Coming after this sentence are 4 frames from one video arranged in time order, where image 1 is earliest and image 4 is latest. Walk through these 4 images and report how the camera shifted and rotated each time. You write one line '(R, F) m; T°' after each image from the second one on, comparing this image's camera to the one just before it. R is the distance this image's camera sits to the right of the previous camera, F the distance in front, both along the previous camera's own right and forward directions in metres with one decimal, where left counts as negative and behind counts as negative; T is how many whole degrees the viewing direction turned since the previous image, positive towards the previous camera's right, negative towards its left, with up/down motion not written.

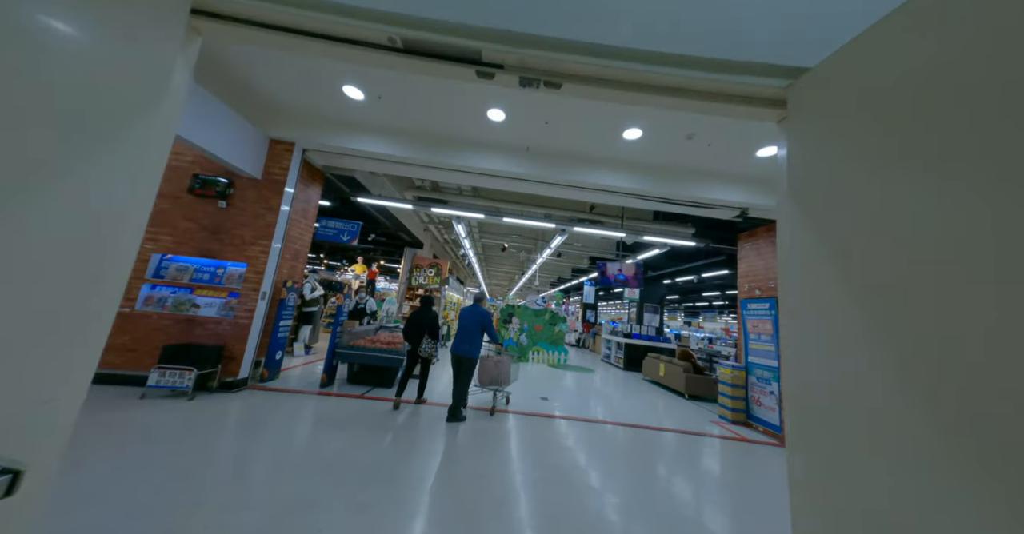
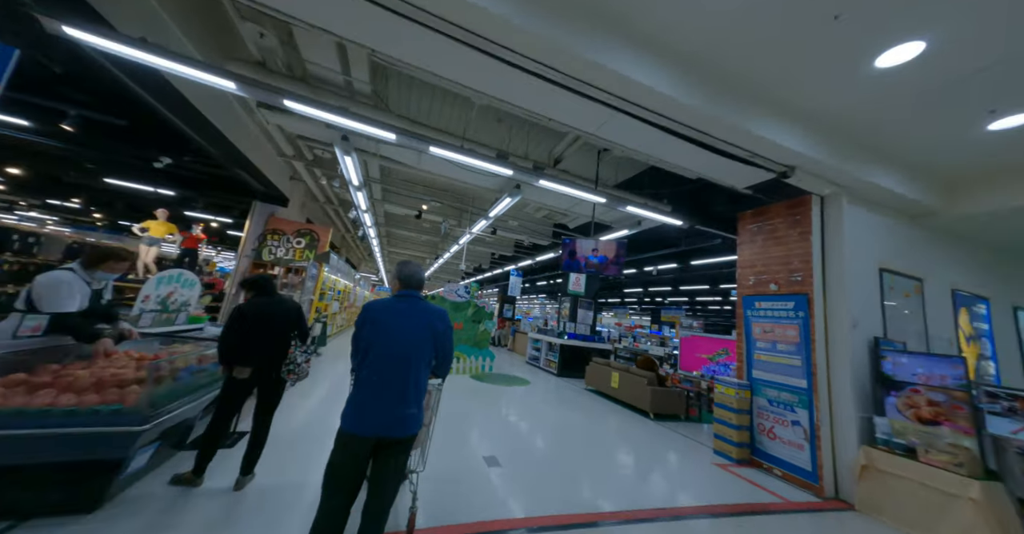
(-0.2, +2.1) m; +17°
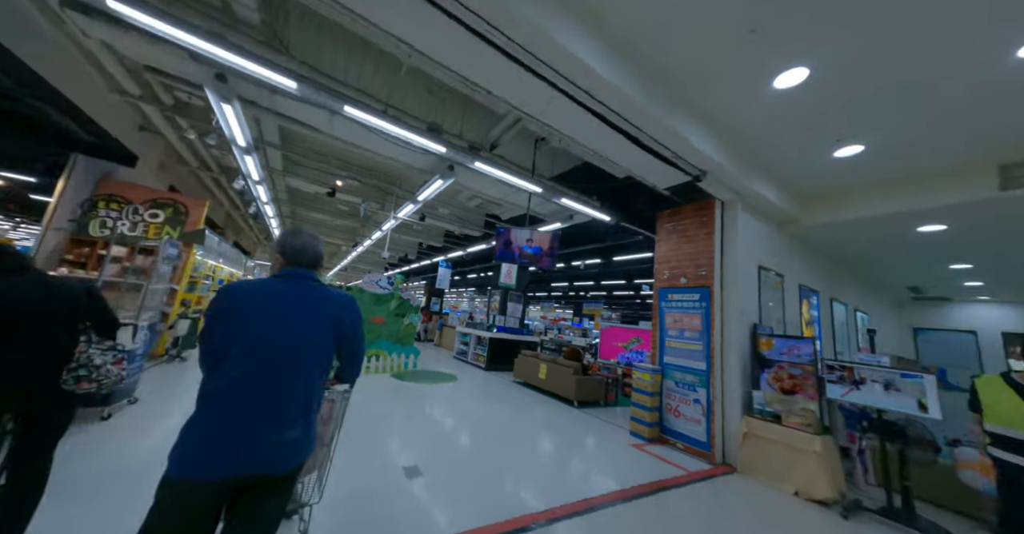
(0.0, +0.2) m; +13°
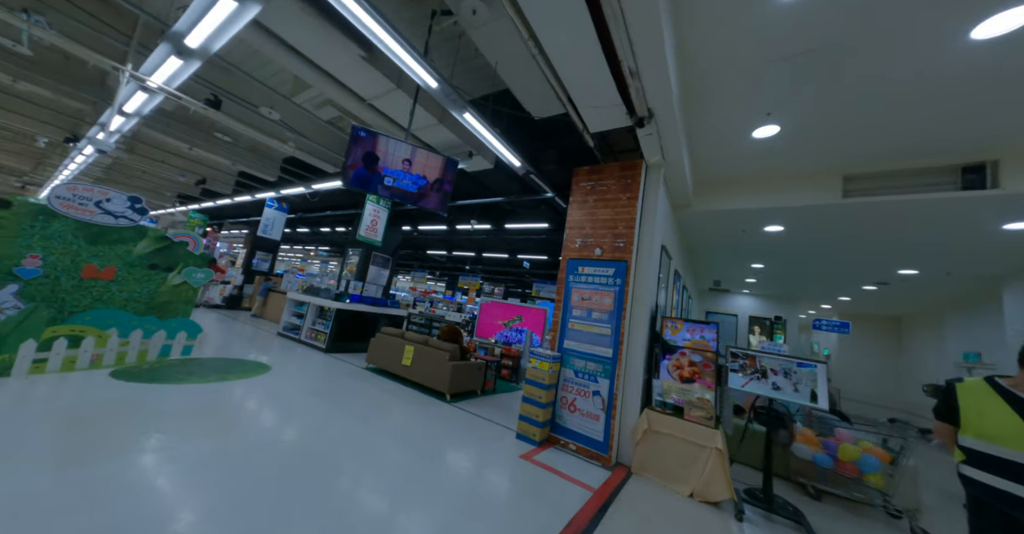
(+0.1, +1.3) m; +22°
